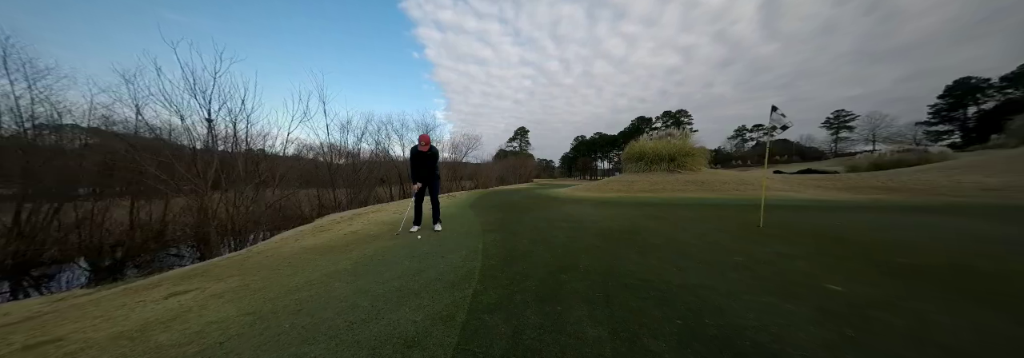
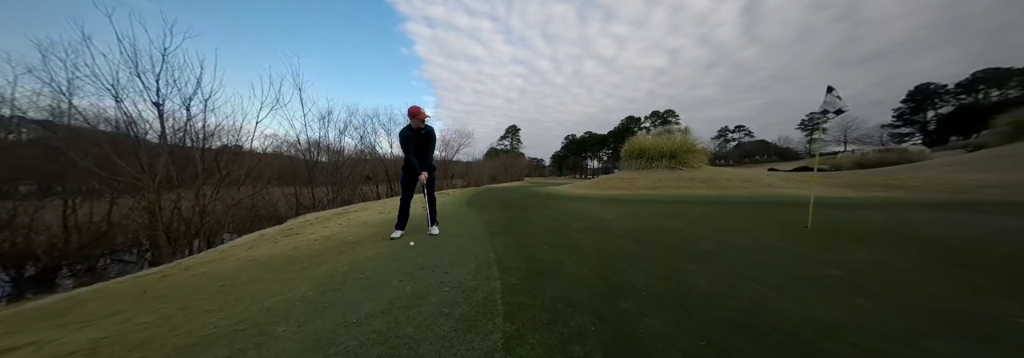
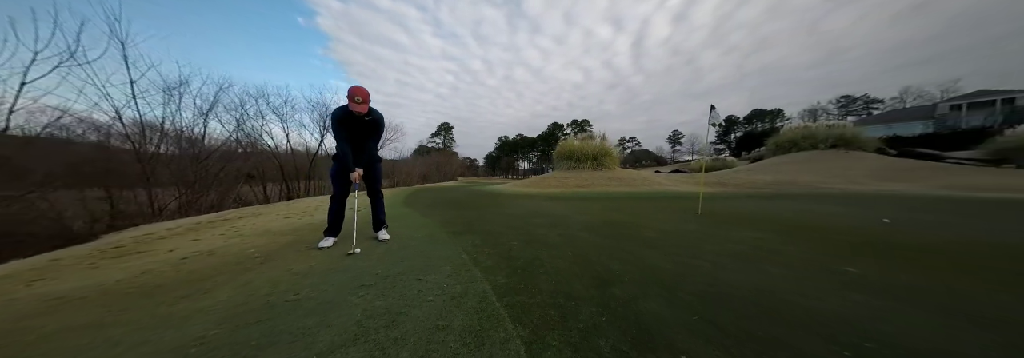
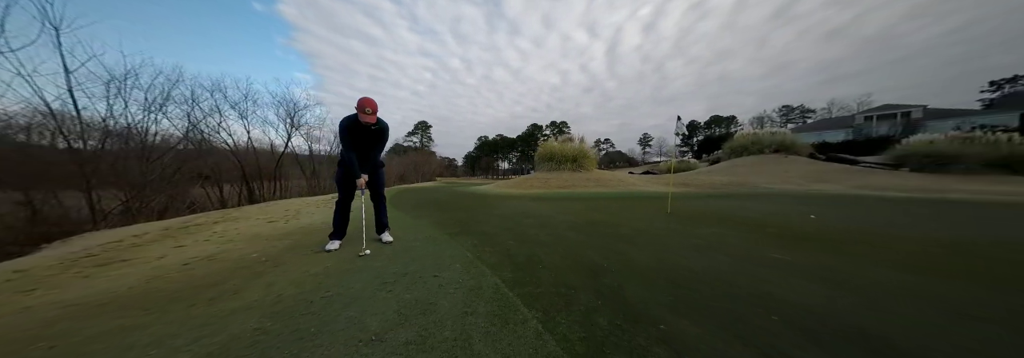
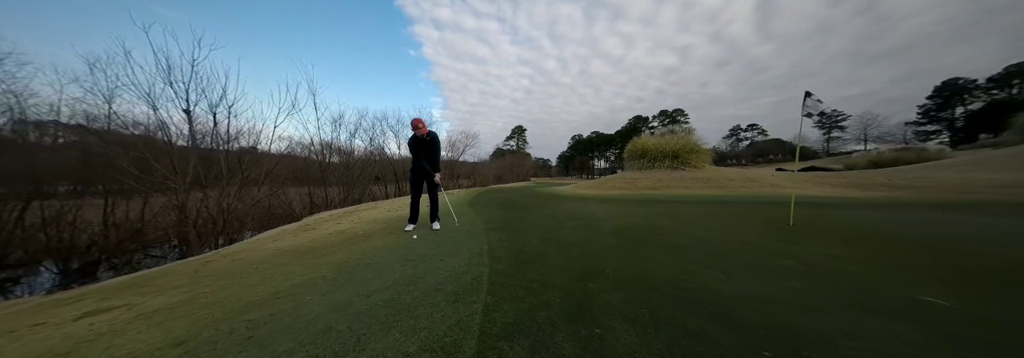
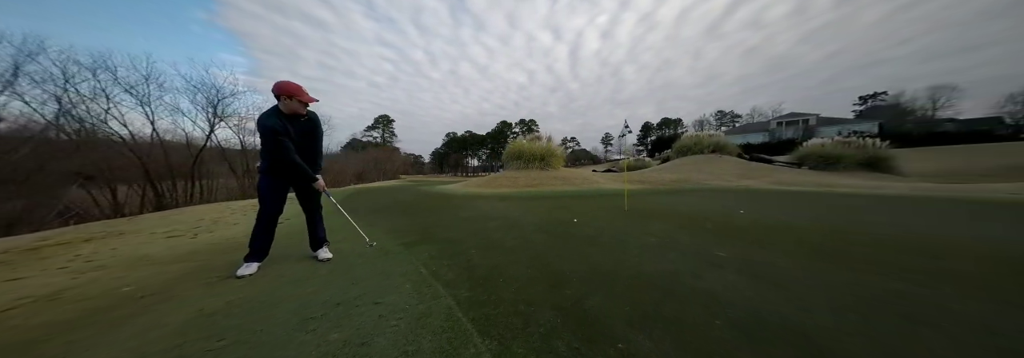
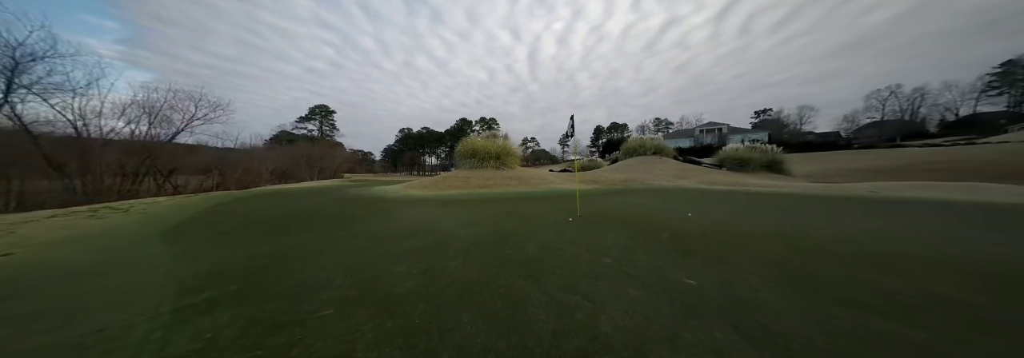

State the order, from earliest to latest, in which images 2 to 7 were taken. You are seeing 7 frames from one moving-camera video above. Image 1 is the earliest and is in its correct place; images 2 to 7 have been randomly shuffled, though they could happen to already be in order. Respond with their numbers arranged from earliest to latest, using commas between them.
5, 2, 3, 4, 6, 7
